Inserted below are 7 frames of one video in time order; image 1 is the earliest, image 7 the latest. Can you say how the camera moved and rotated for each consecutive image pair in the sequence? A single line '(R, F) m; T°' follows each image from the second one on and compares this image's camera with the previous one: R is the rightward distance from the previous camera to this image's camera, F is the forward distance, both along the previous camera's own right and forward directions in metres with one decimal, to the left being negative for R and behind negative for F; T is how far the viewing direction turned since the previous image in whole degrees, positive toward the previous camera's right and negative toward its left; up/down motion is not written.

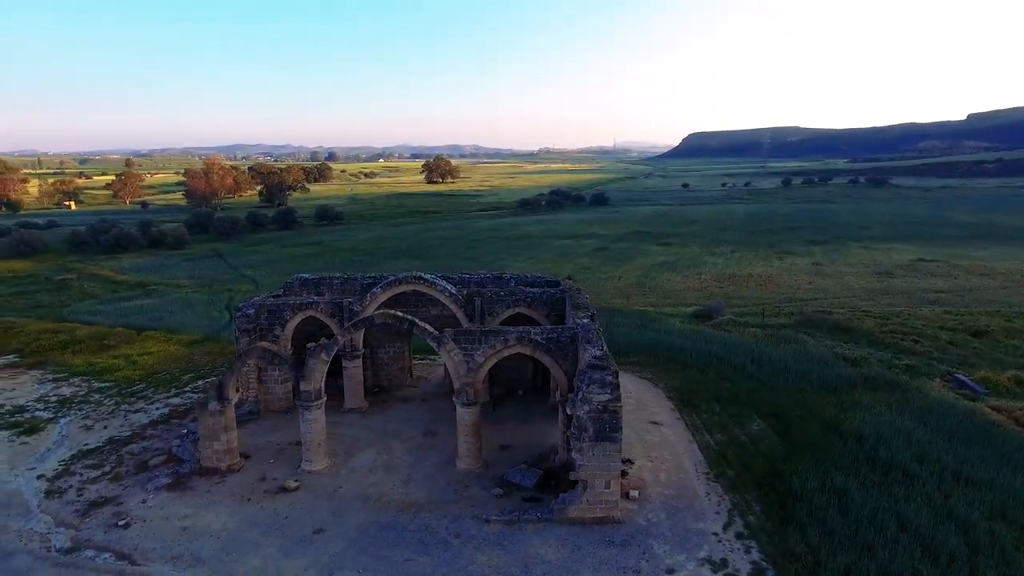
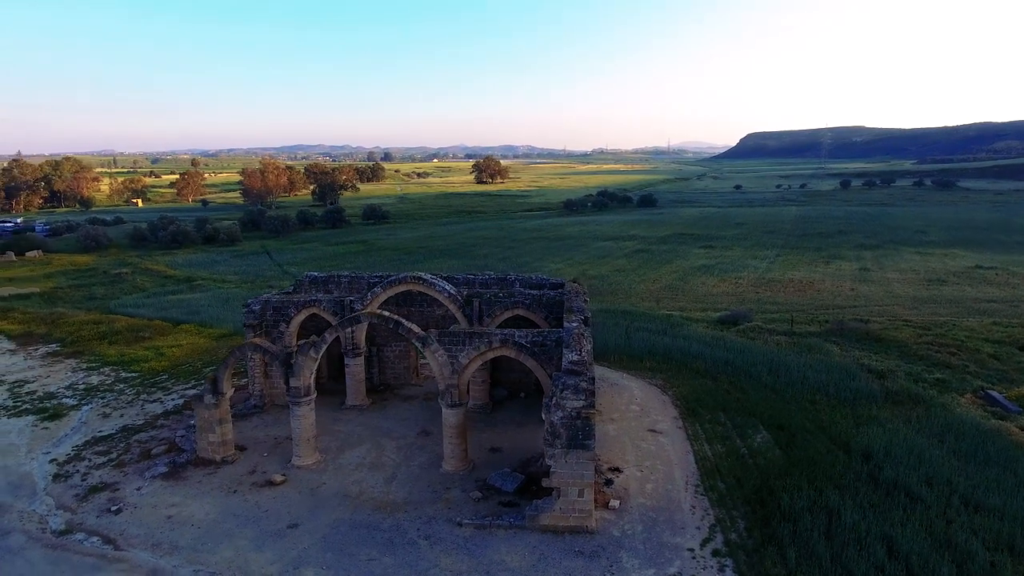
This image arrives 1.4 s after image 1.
(+1.5, +0.2) m; -5°
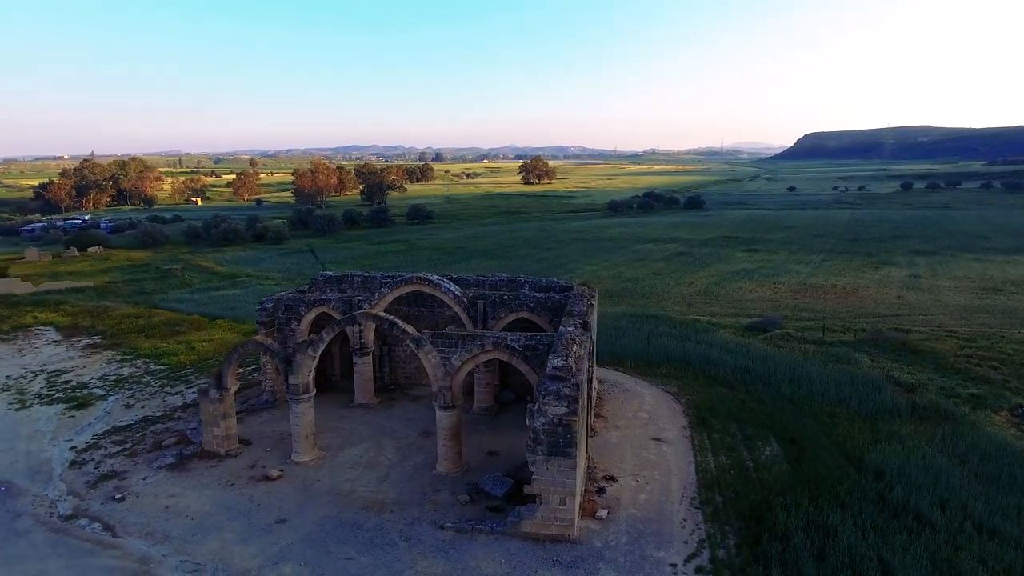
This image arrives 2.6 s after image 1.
(+1.3, +0.2) m; -5°
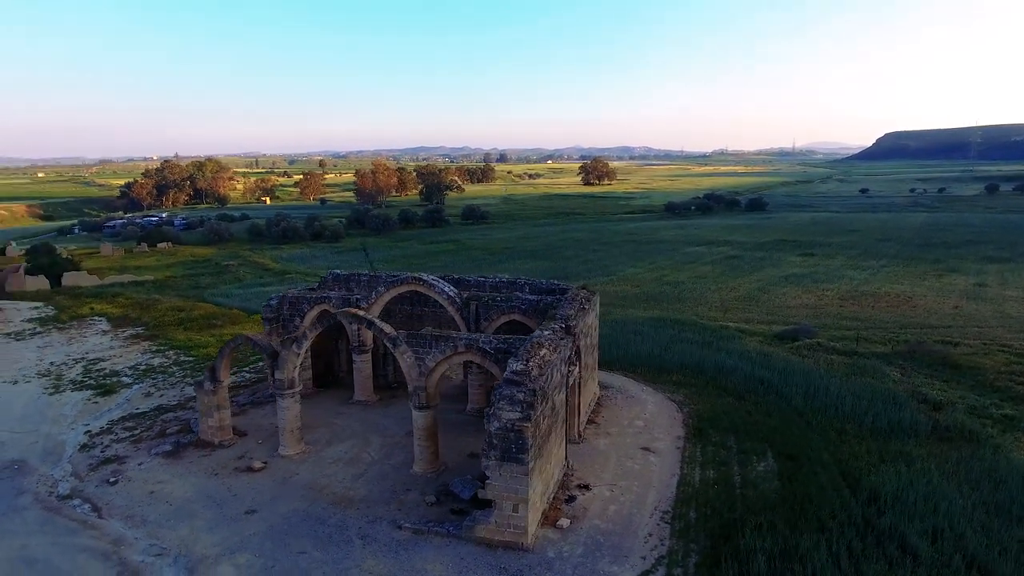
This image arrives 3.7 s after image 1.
(+2.0, +0.3) m; -6°
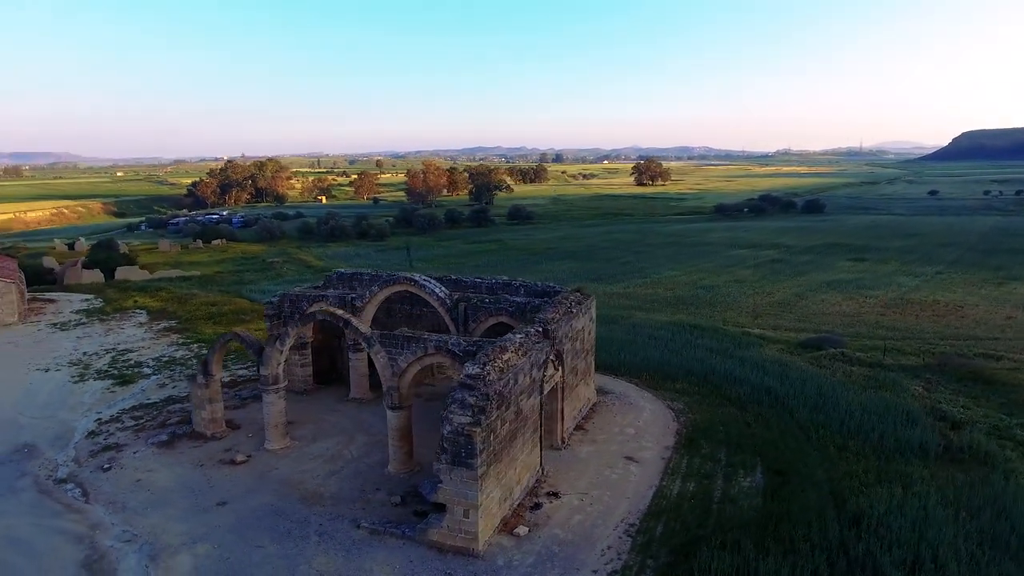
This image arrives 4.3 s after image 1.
(+1.9, +0.3) m; -5°
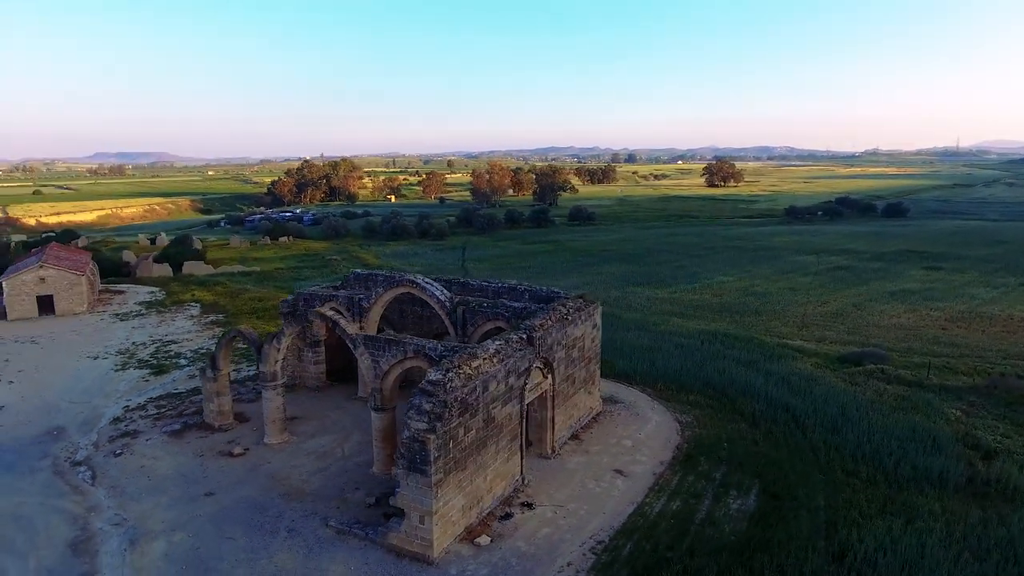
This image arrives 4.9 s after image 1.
(+2.0, +0.3) m; -7°
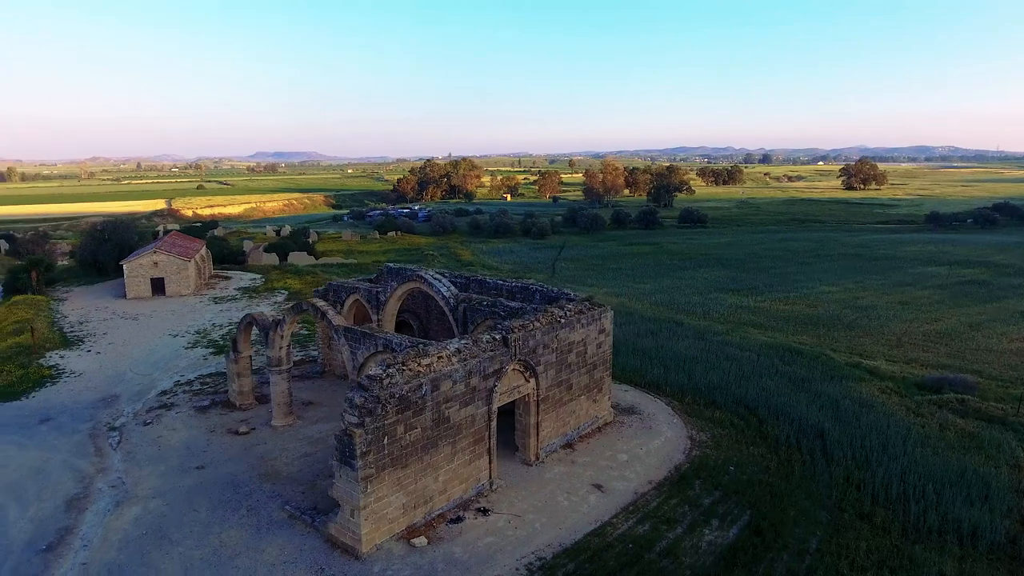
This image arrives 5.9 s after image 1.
(+3.3, +0.8) m; -11°
